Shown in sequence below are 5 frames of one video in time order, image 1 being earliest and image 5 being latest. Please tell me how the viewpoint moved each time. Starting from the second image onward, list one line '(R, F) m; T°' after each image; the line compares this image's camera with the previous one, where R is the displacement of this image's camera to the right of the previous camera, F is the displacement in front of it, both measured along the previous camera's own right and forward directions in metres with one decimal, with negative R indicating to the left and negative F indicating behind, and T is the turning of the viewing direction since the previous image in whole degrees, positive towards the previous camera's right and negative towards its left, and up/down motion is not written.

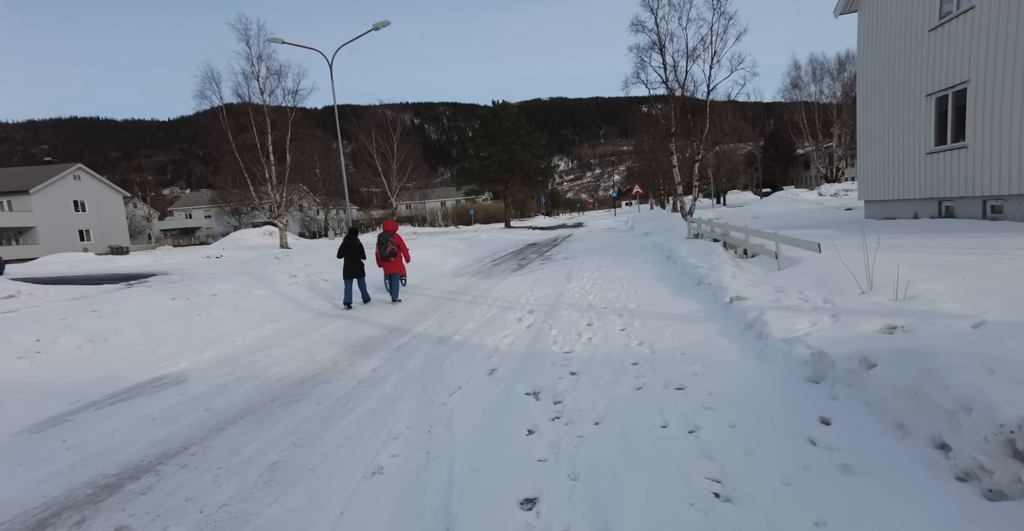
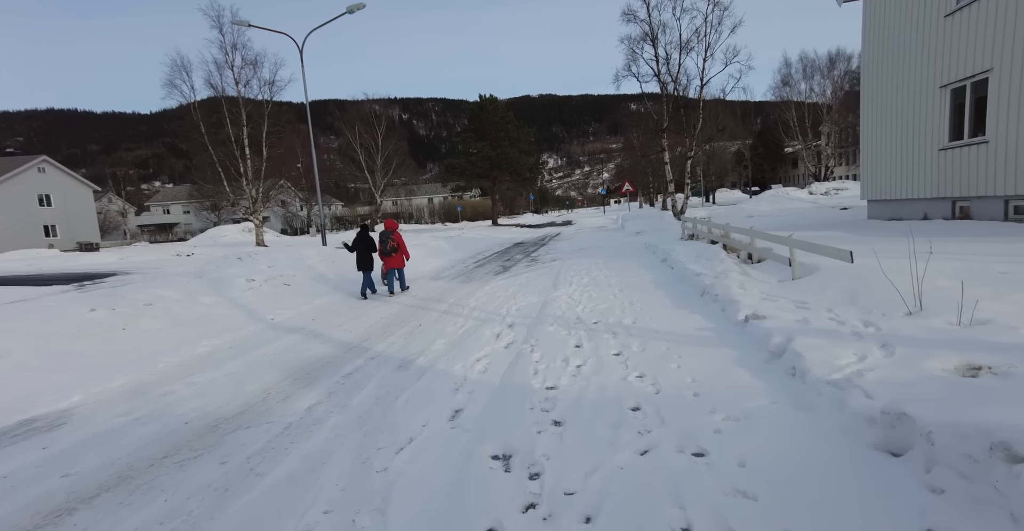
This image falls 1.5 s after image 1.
(+0.2, +1.0) m; +1°
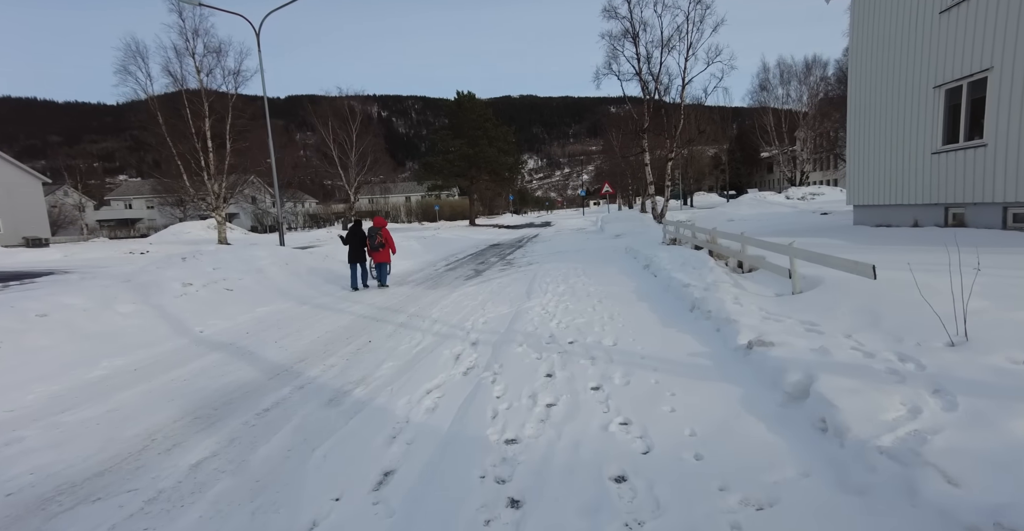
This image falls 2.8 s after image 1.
(+0.2, +0.9) m; +2°
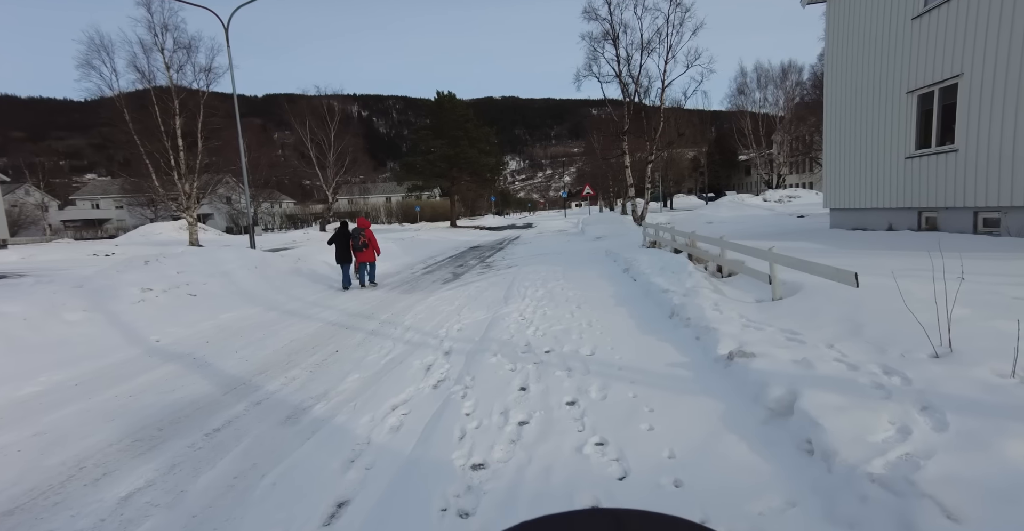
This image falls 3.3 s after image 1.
(+0.1, +0.2) m; +2°
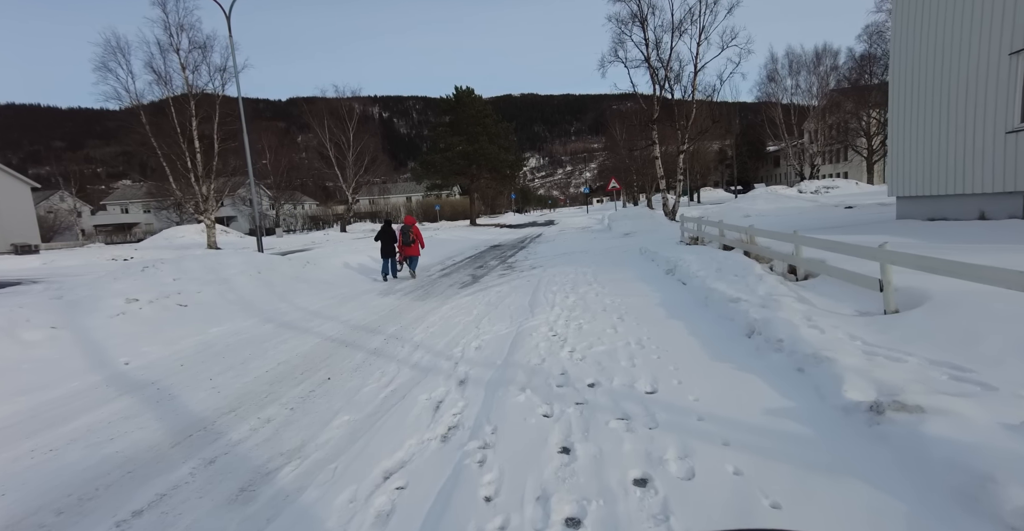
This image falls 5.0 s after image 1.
(-0.1, +1.3) m; -3°
